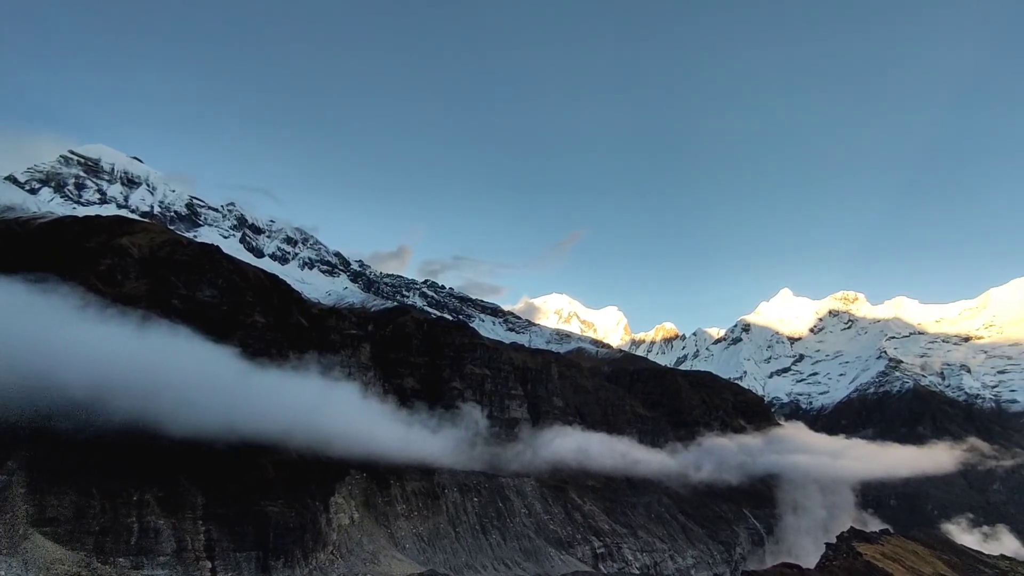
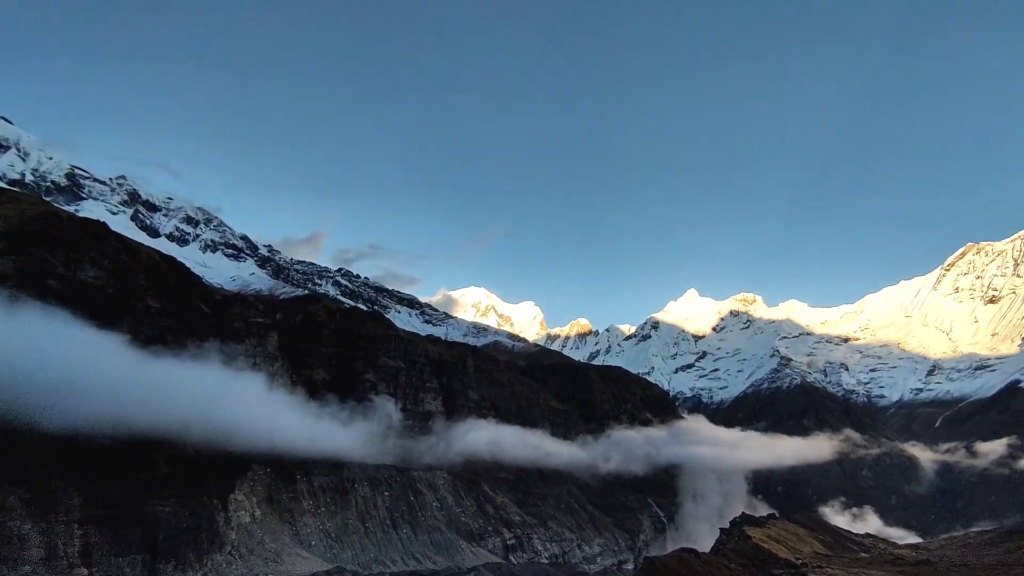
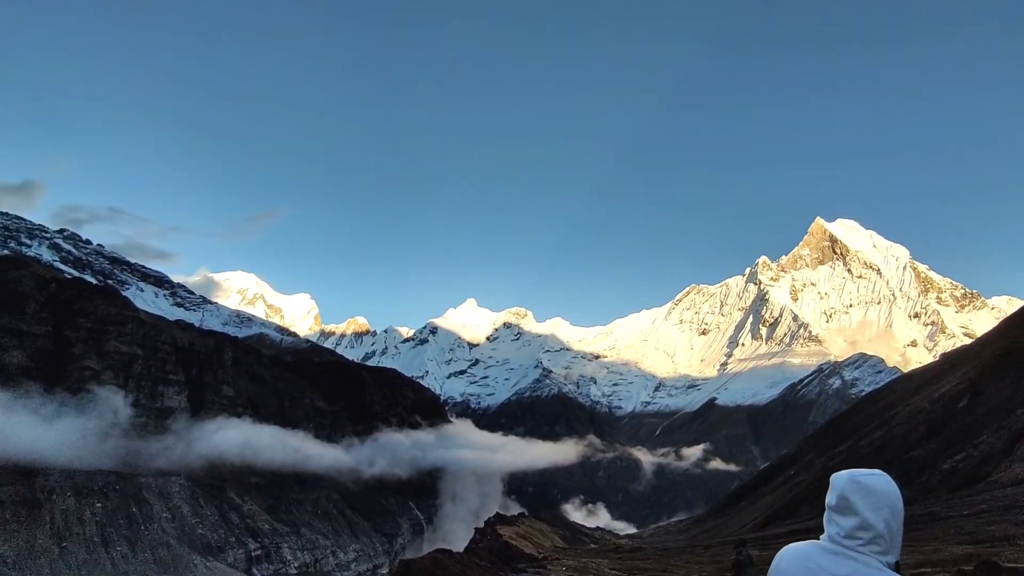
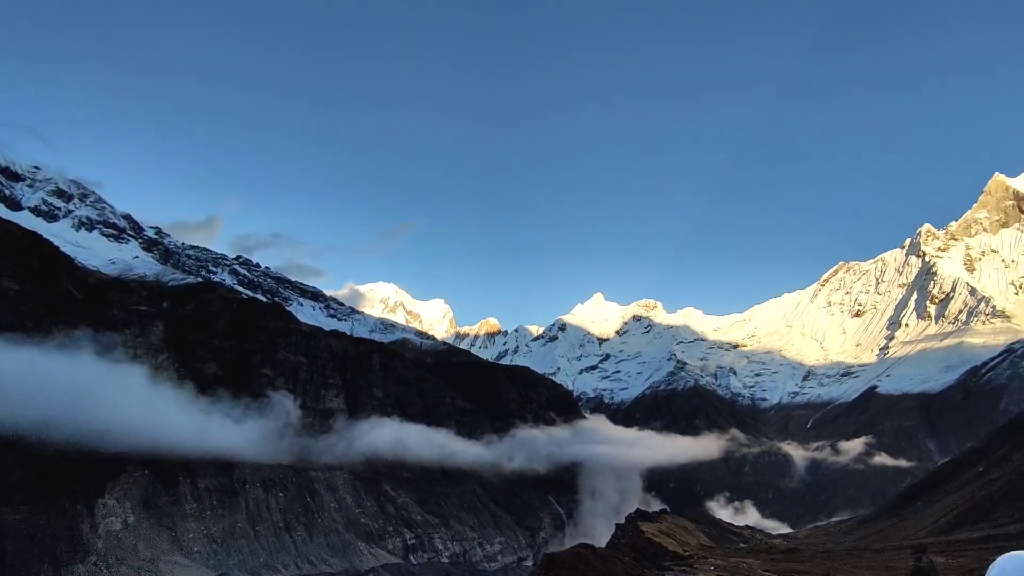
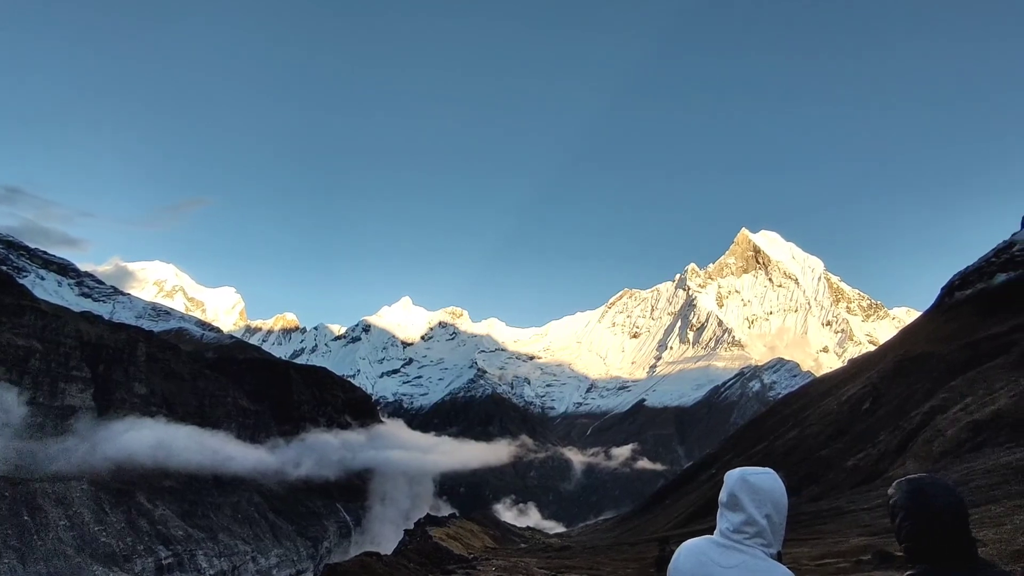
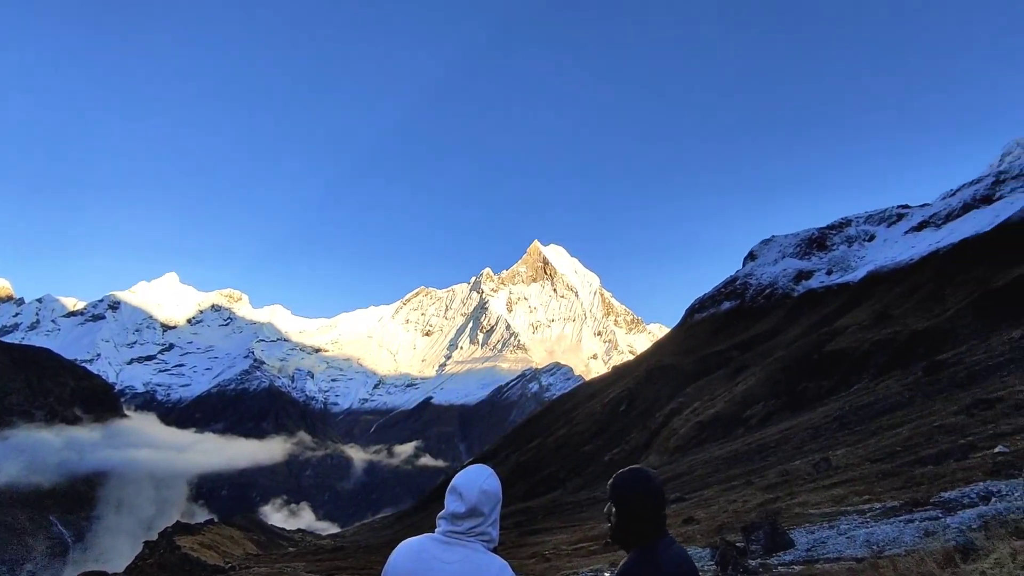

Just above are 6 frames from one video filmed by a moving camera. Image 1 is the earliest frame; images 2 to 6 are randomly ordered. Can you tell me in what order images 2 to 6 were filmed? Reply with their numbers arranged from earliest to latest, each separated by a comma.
2, 4, 3, 5, 6
